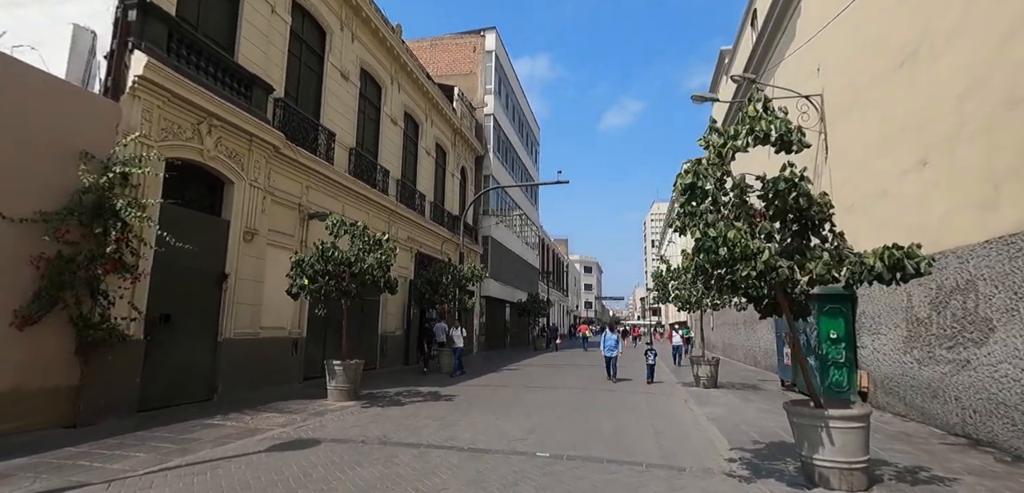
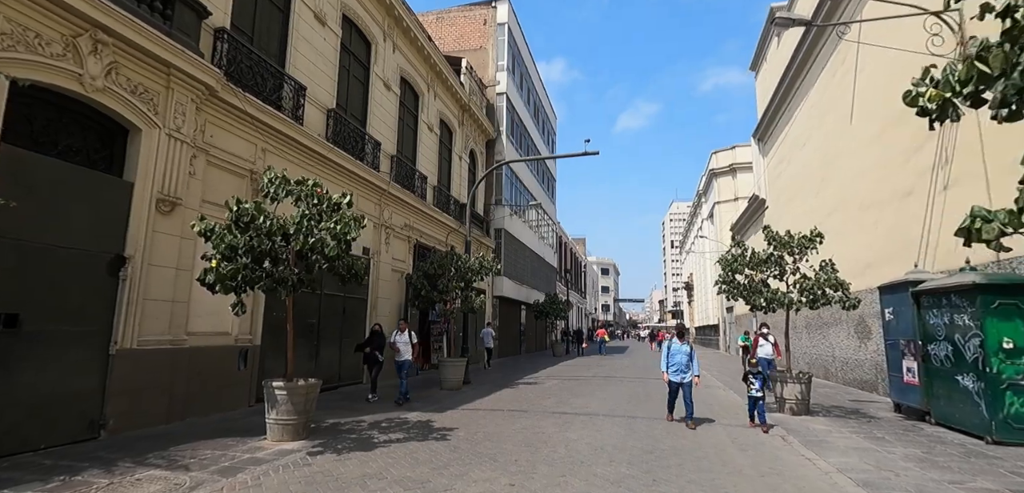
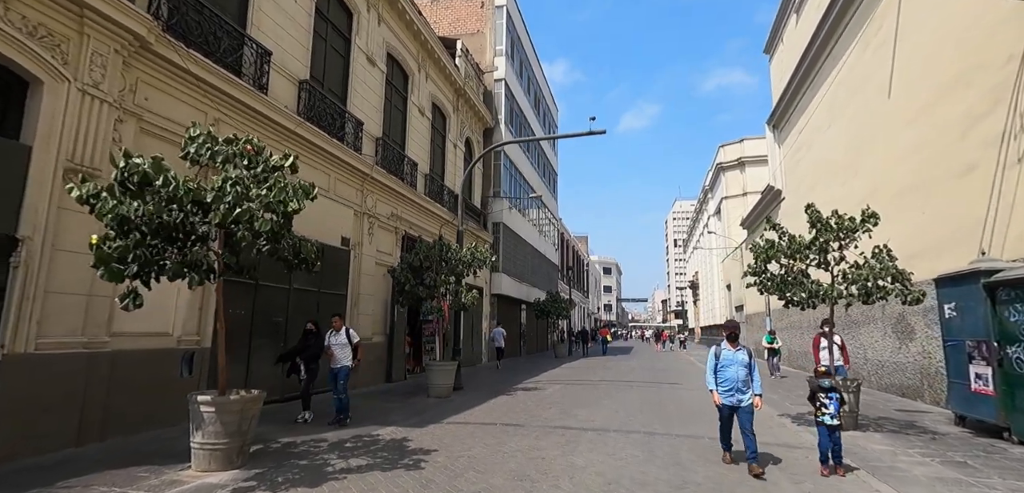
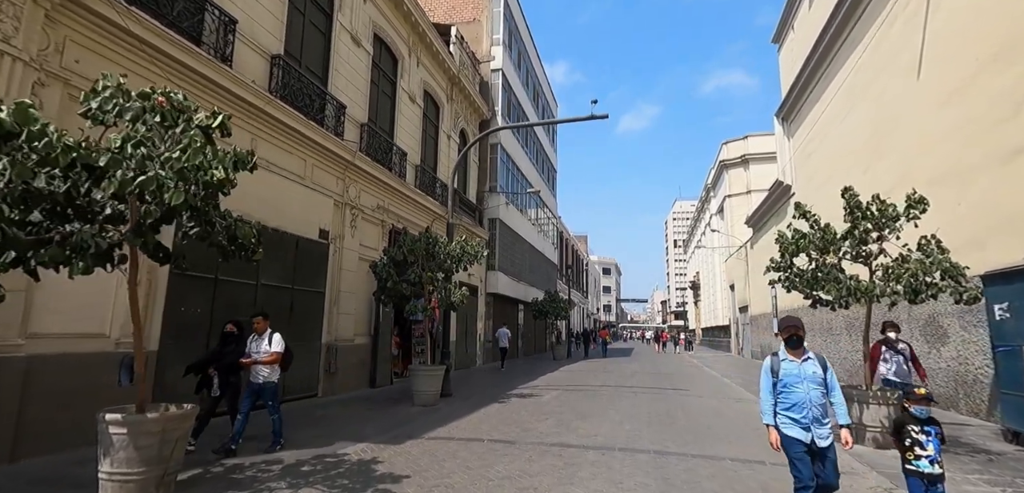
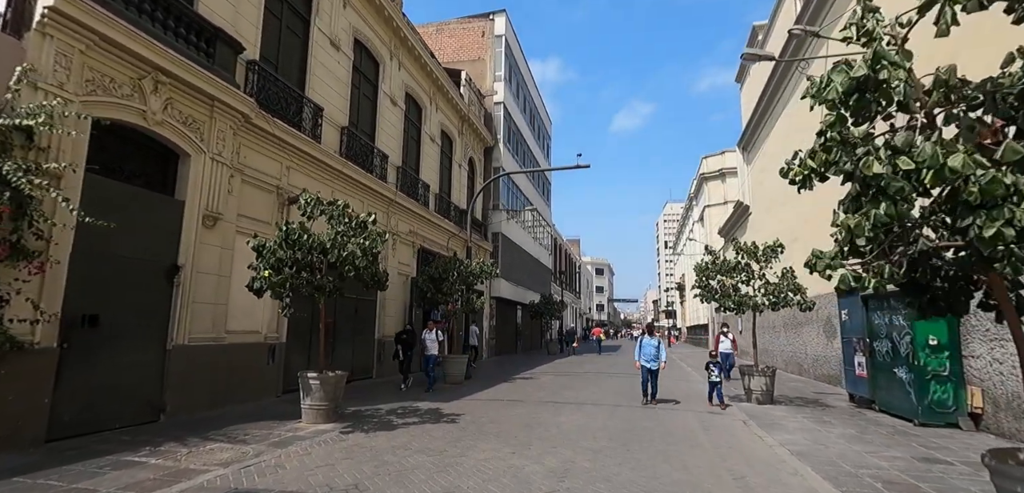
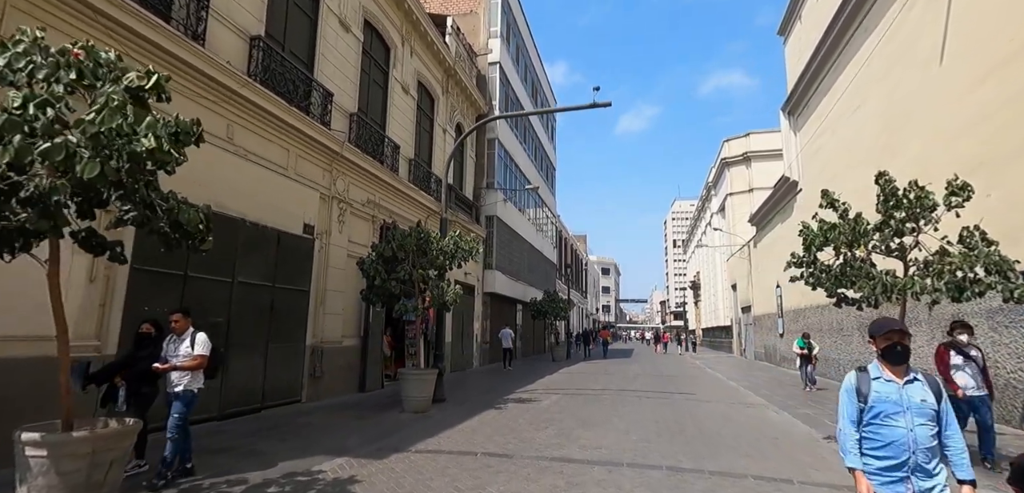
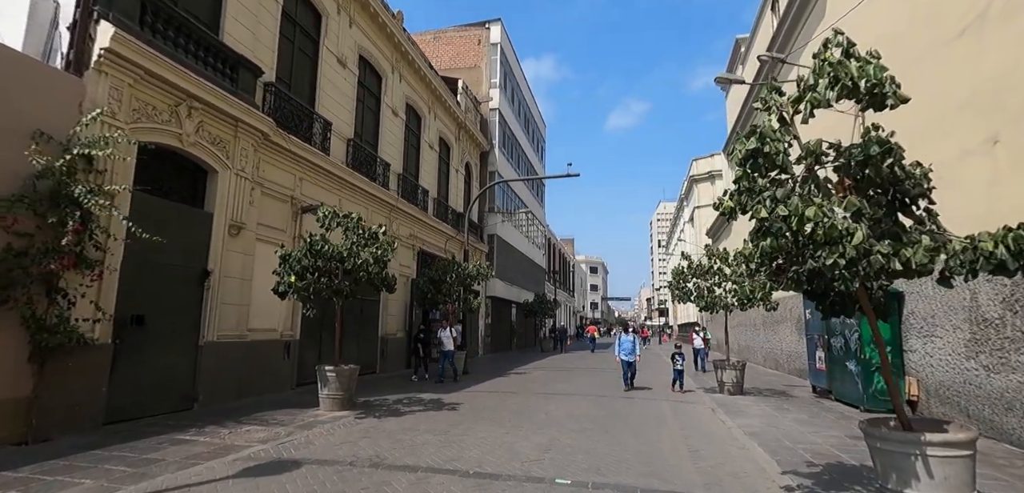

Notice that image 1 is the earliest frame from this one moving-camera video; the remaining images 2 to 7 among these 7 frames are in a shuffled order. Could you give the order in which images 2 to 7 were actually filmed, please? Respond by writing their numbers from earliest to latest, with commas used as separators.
7, 5, 2, 3, 4, 6
